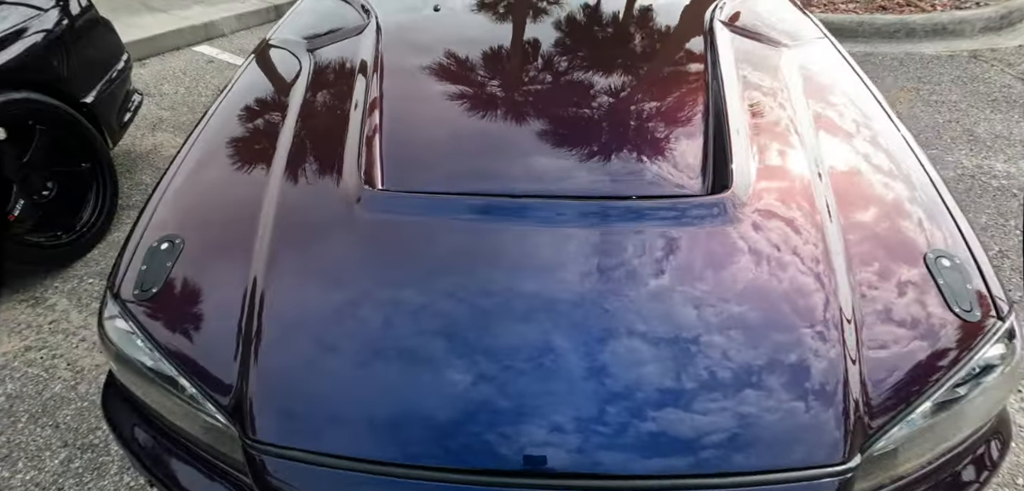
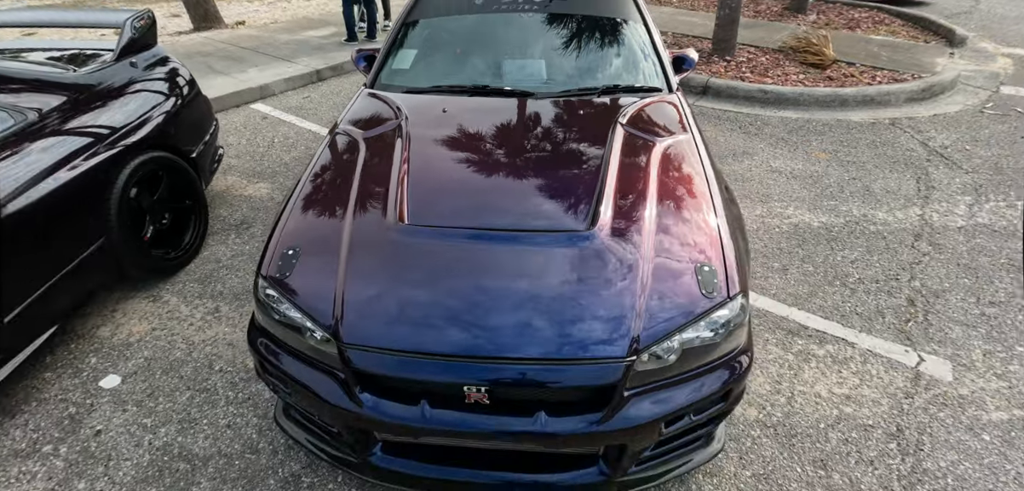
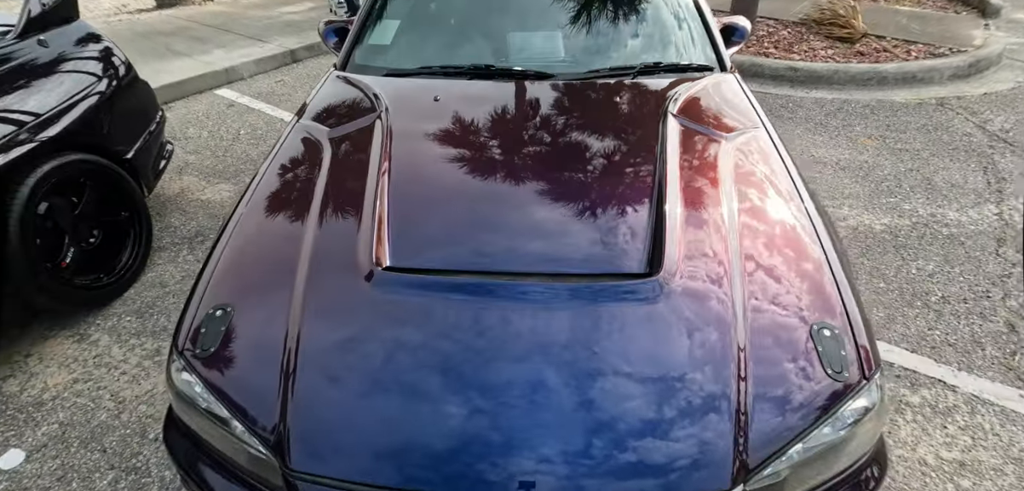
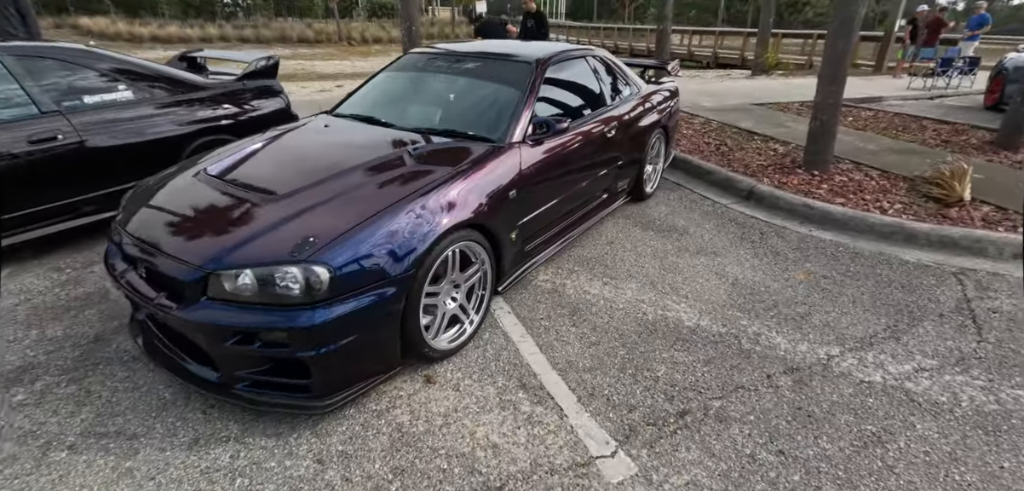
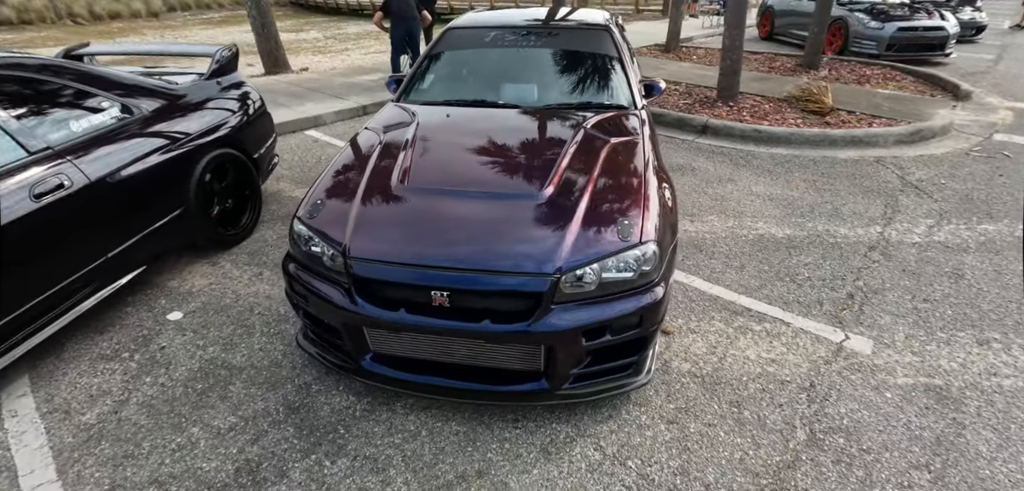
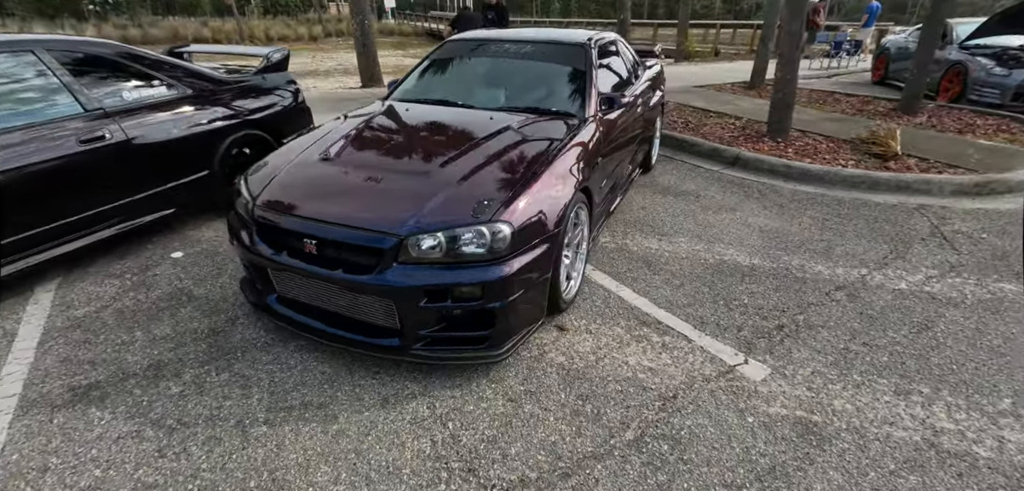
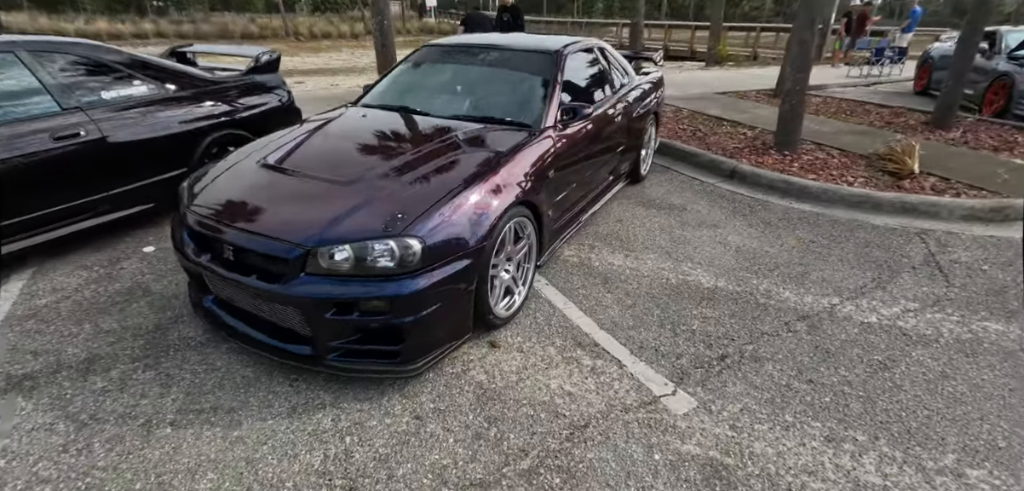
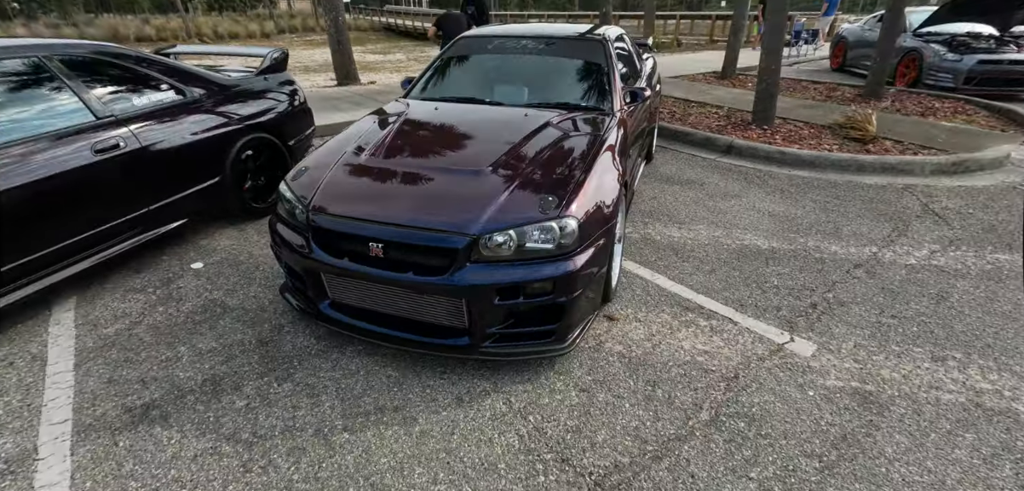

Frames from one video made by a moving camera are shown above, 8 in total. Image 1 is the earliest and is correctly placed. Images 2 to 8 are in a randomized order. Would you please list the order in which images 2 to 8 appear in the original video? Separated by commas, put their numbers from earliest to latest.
3, 2, 5, 8, 6, 7, 4
